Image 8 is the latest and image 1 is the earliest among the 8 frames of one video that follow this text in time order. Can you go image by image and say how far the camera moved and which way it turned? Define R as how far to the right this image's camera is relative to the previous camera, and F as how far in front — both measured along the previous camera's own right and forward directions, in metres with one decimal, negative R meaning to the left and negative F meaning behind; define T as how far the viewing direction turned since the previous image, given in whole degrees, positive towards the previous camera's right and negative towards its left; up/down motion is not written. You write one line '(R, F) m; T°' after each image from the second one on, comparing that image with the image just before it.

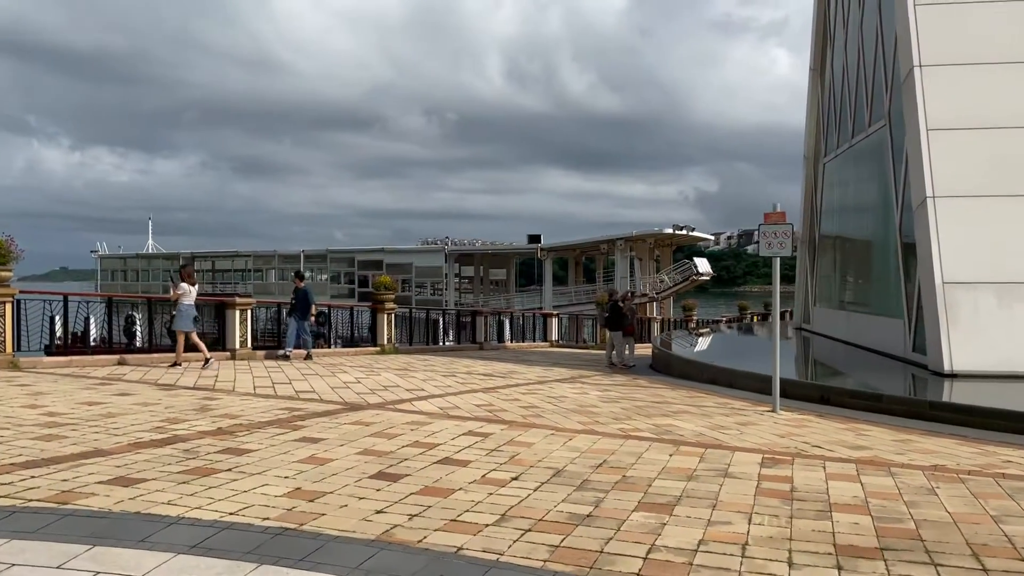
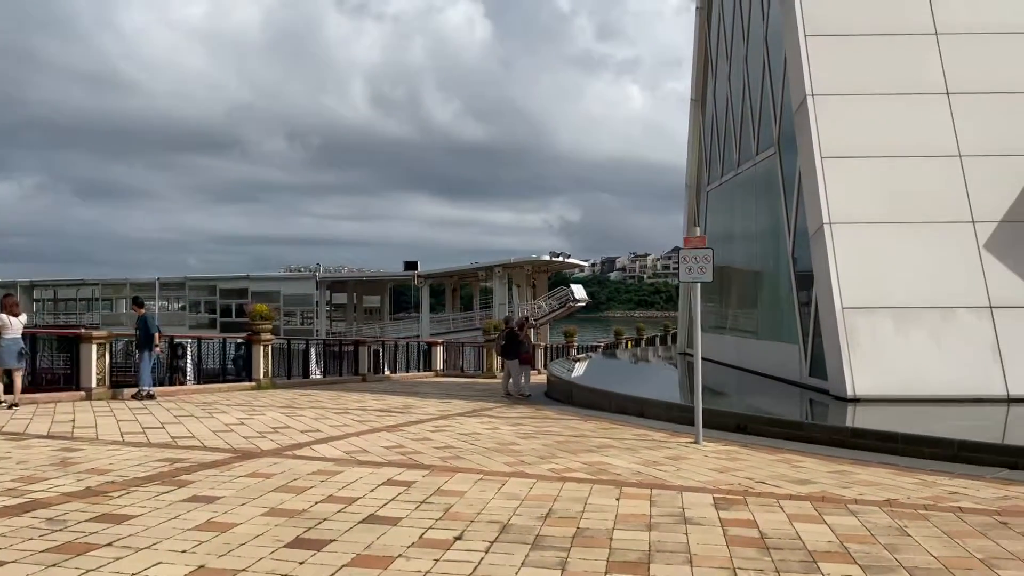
(-0.4, +0.7) m; +9°
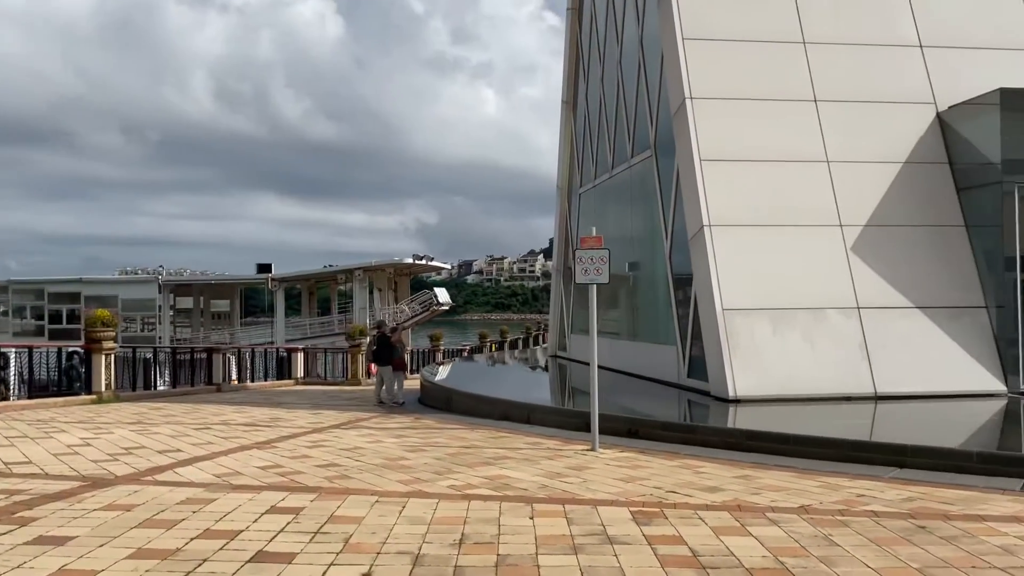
(-0.3, +0.5) m; +10°
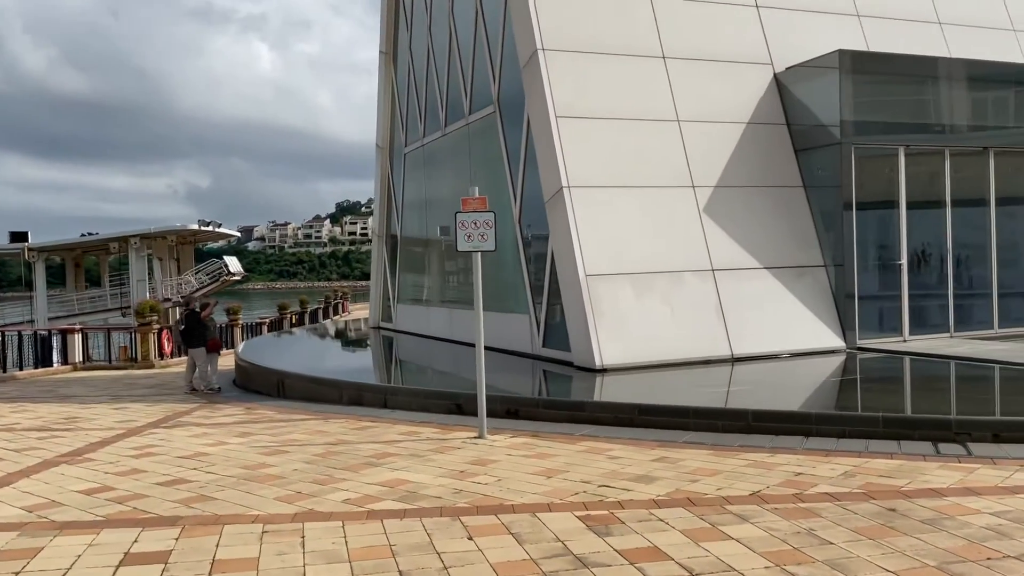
(-0.7, +1.1) m; +14°
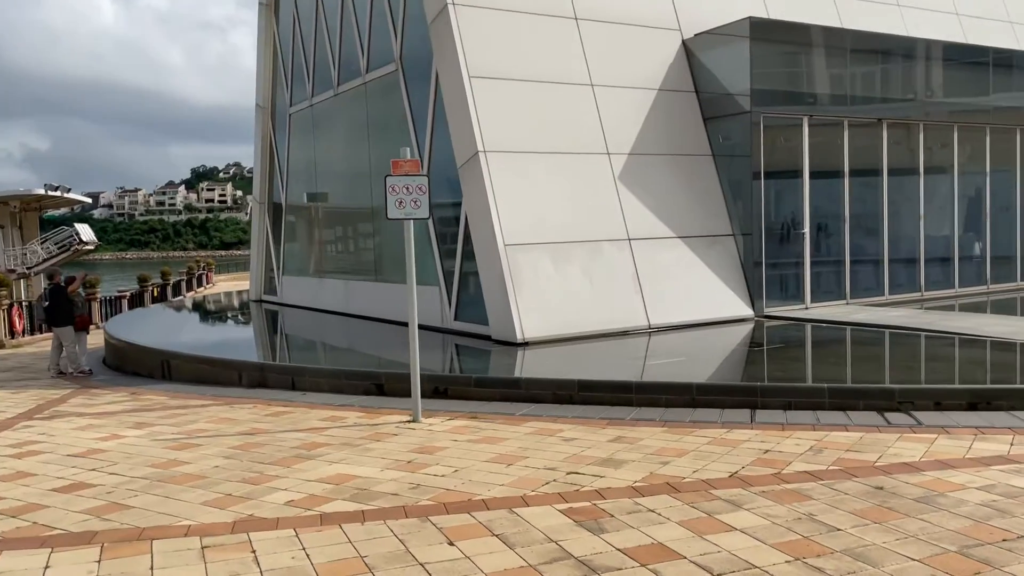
(-0.6, +0.6) m; +9°
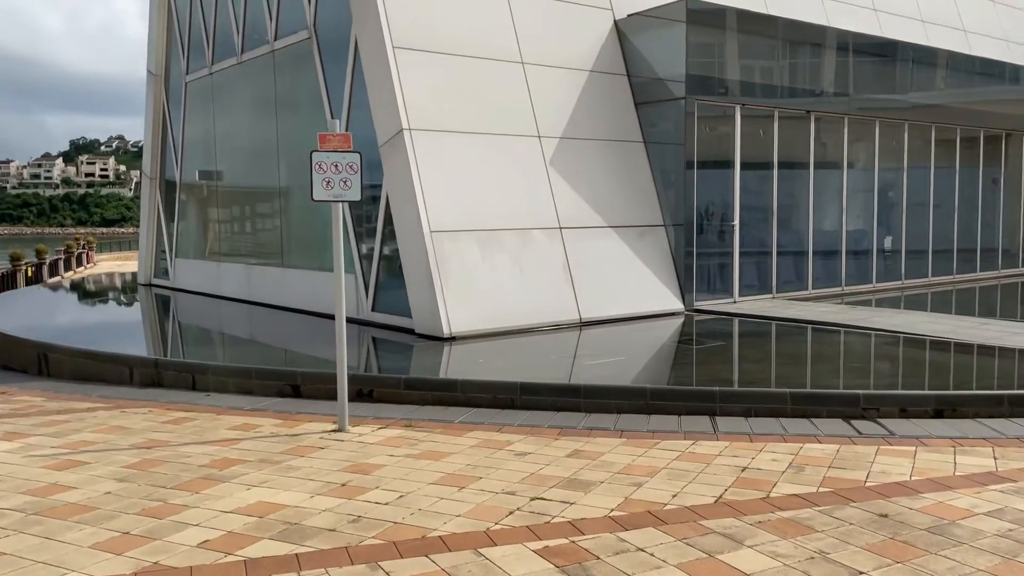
(-0.3, +0.8) m; +7°
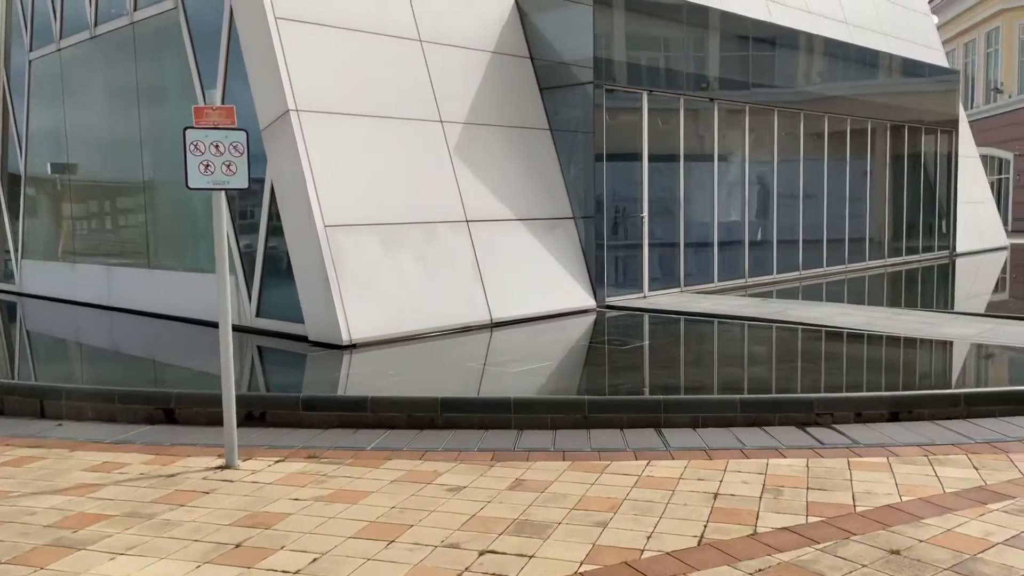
(-0.3, +0.9) m; +8°
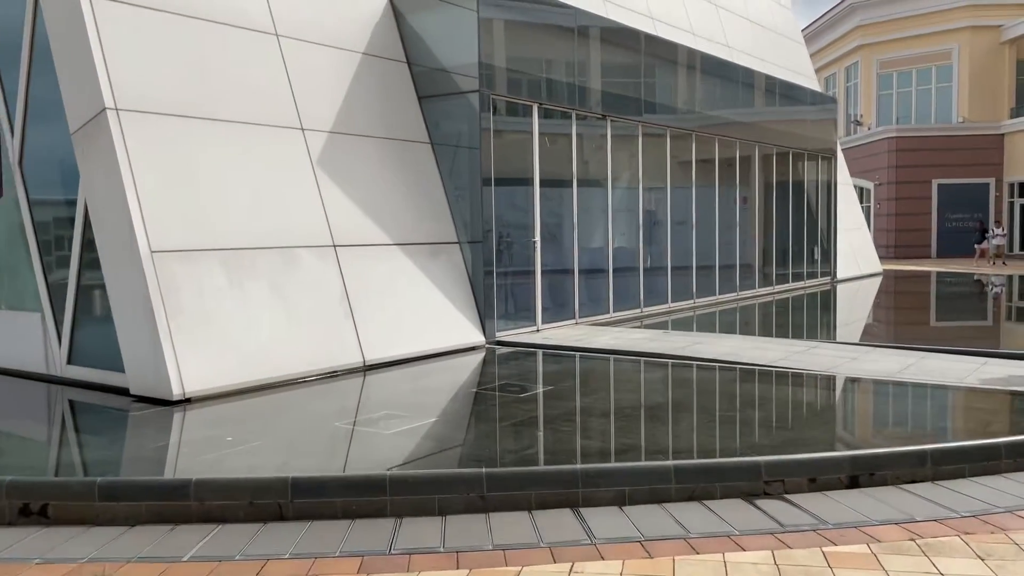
(0.0, +1.3) m; +8°
